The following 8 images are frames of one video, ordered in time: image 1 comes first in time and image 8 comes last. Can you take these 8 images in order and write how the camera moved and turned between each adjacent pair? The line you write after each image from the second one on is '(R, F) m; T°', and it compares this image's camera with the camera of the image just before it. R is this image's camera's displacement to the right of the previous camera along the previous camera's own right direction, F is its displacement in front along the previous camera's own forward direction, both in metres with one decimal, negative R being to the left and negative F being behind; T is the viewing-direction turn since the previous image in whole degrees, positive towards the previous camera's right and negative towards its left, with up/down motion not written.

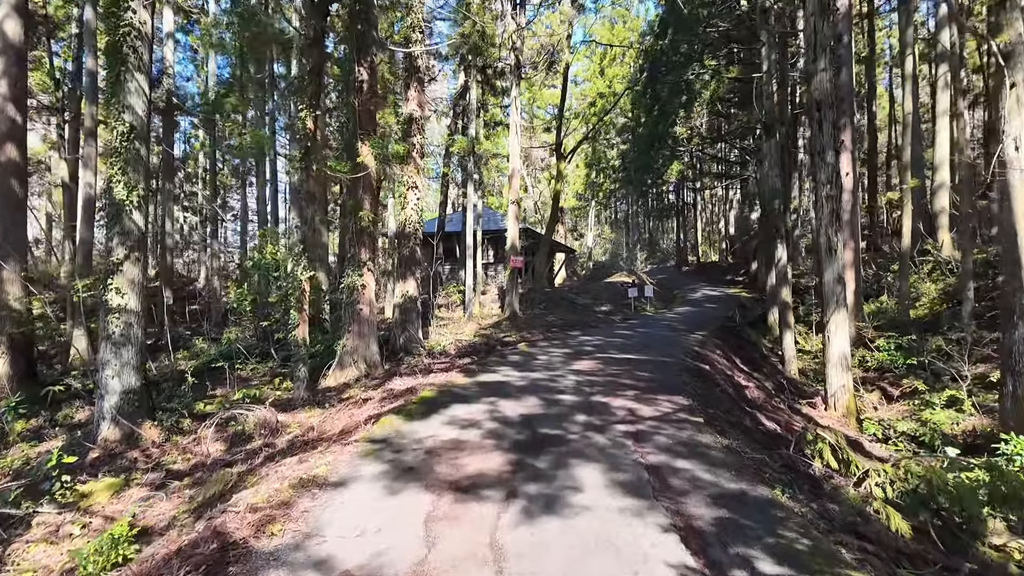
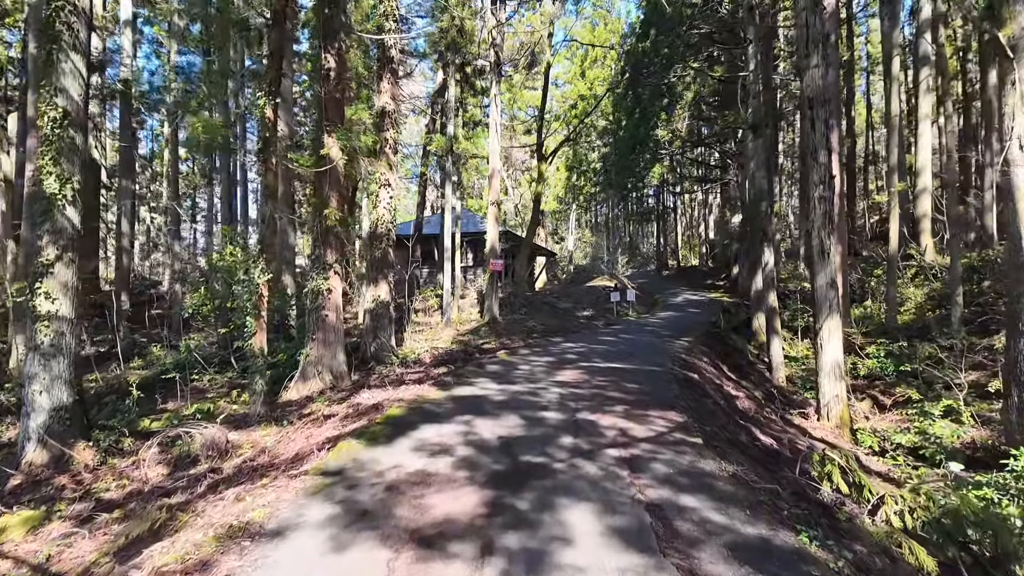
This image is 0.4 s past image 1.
(0.0, +0.6) m; +2°
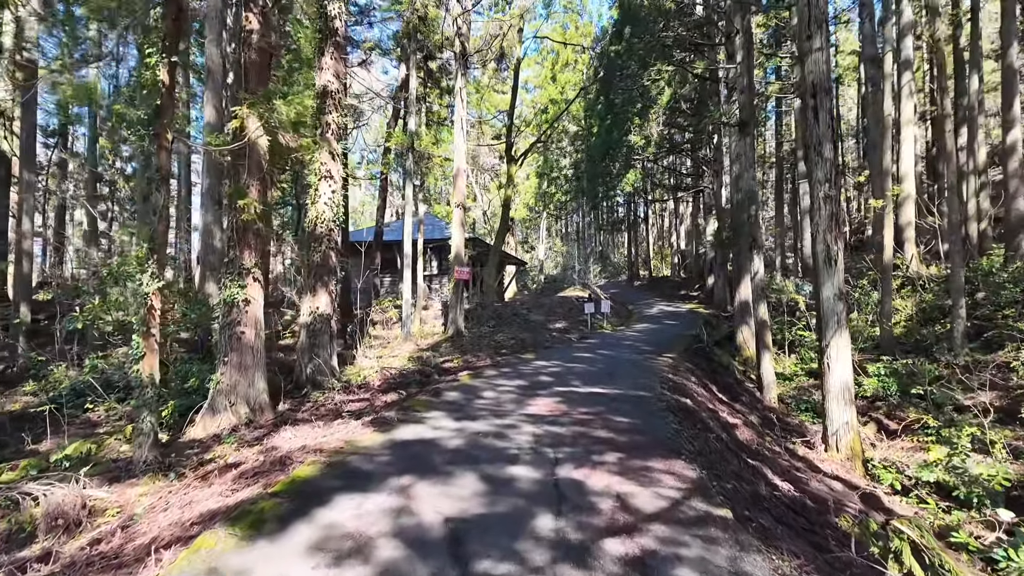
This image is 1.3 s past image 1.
(+0.1, +1.4) m; +3°
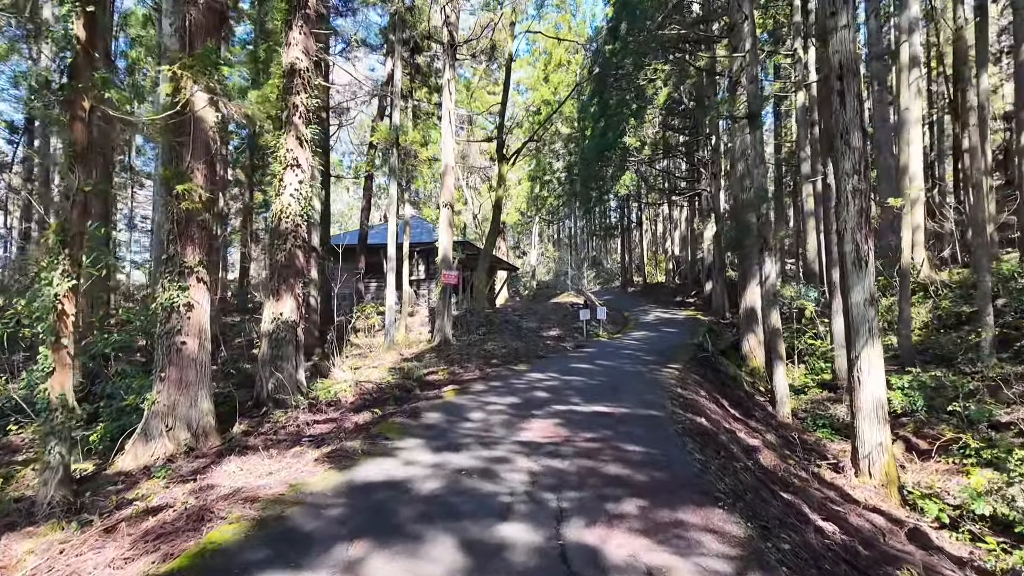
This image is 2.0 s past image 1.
(0.0, +1.0) m; +1°
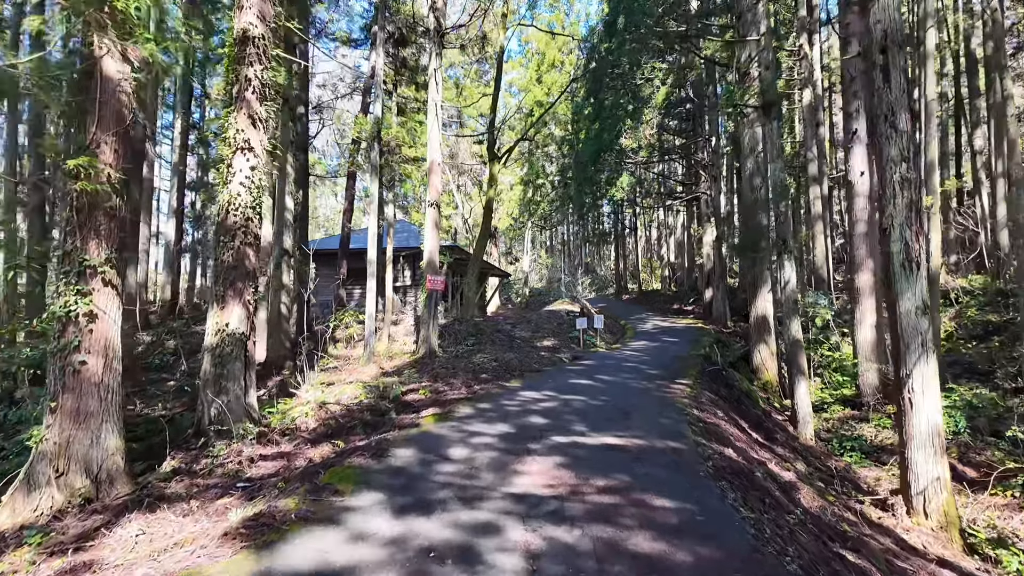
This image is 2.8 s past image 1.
(0.0, +1.2) m; +1°
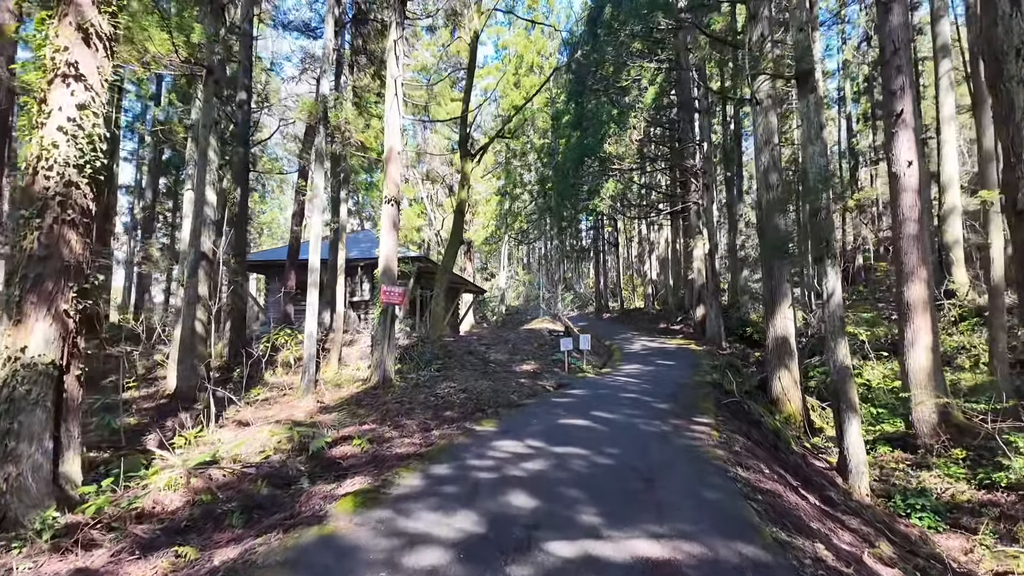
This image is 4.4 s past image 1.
(0.0, +2.2) m; +2°
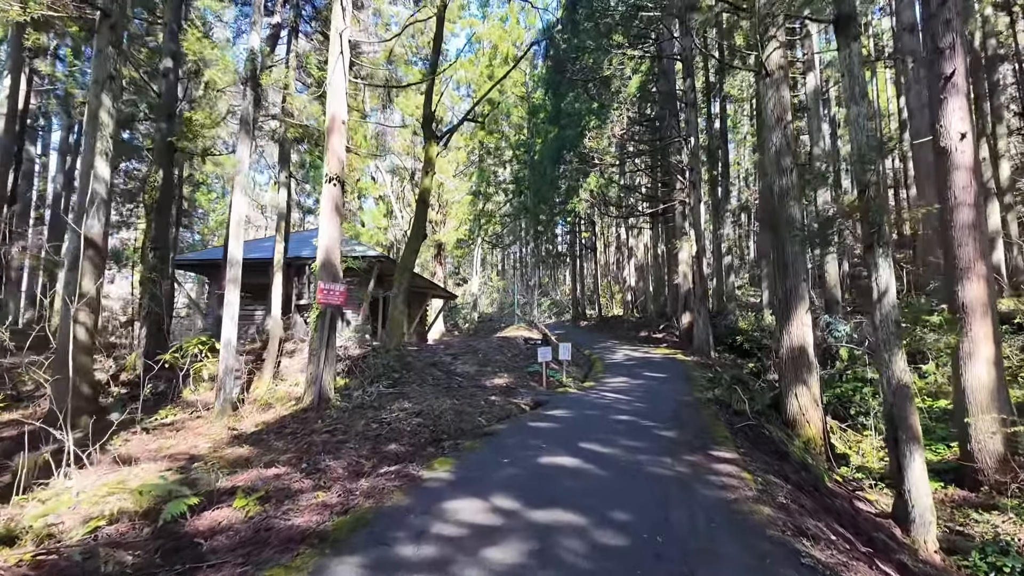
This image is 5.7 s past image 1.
(+0.1, +1.9) m; +2°
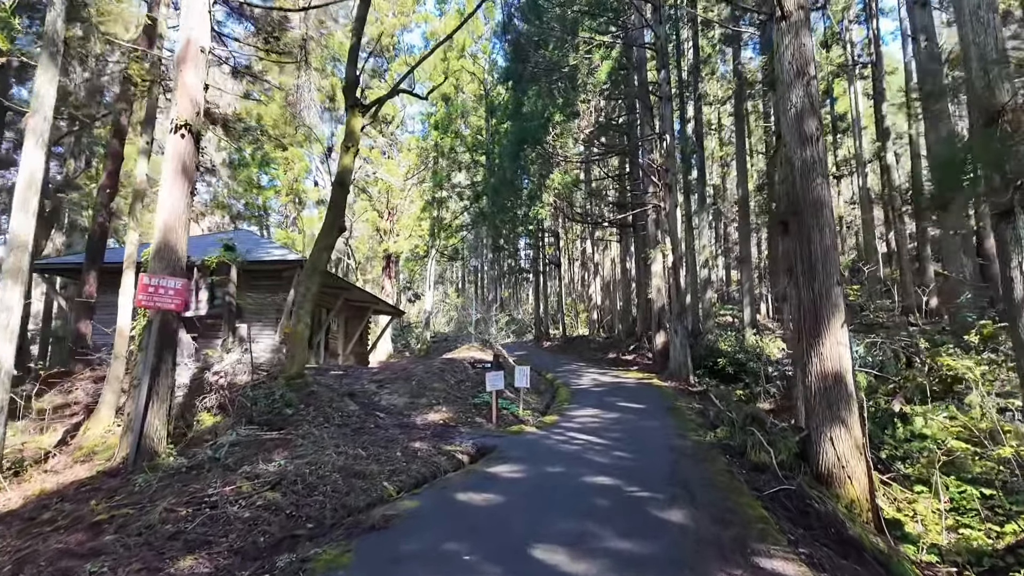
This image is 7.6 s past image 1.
(+0.4, +2.7) m; +4°
